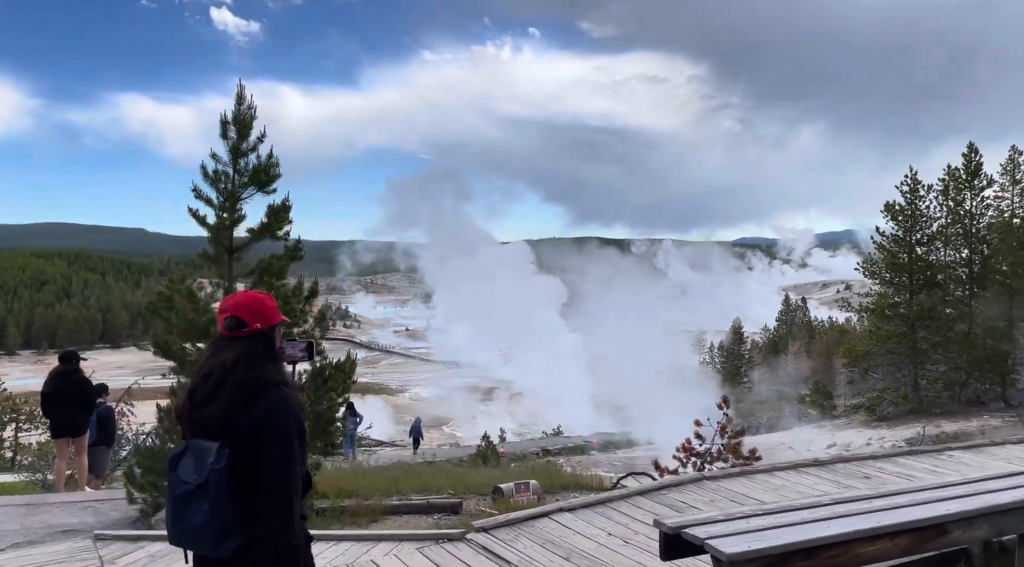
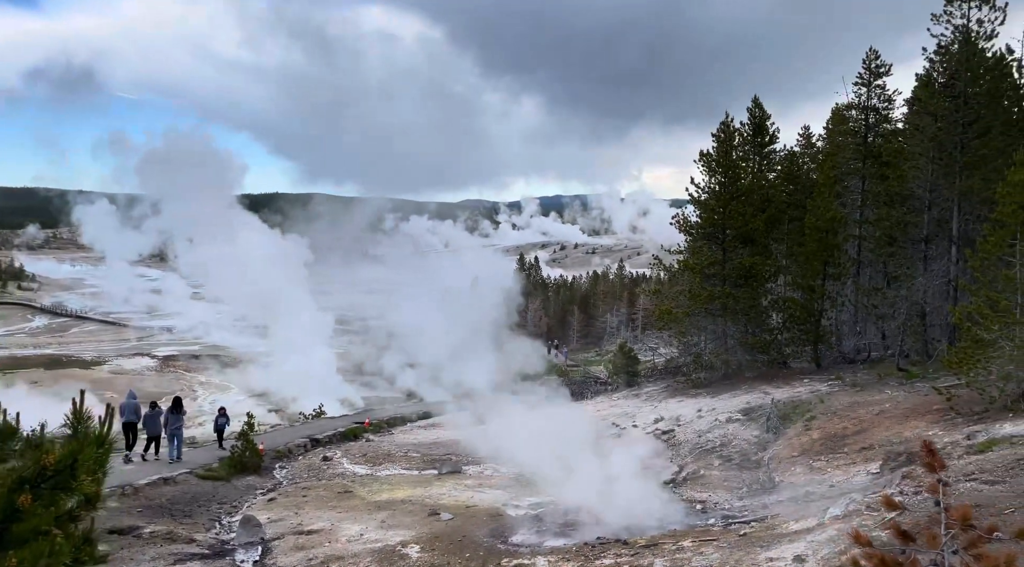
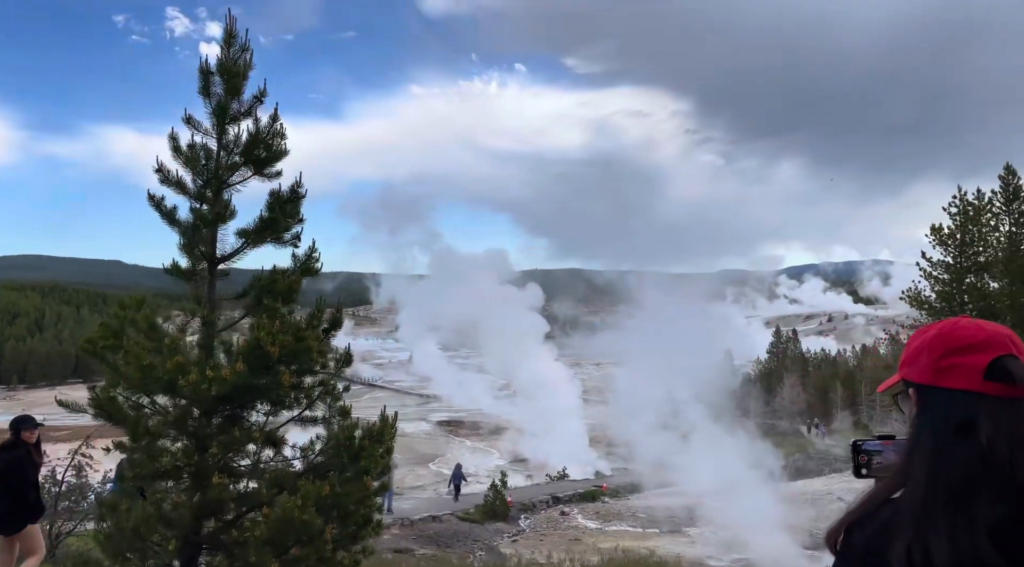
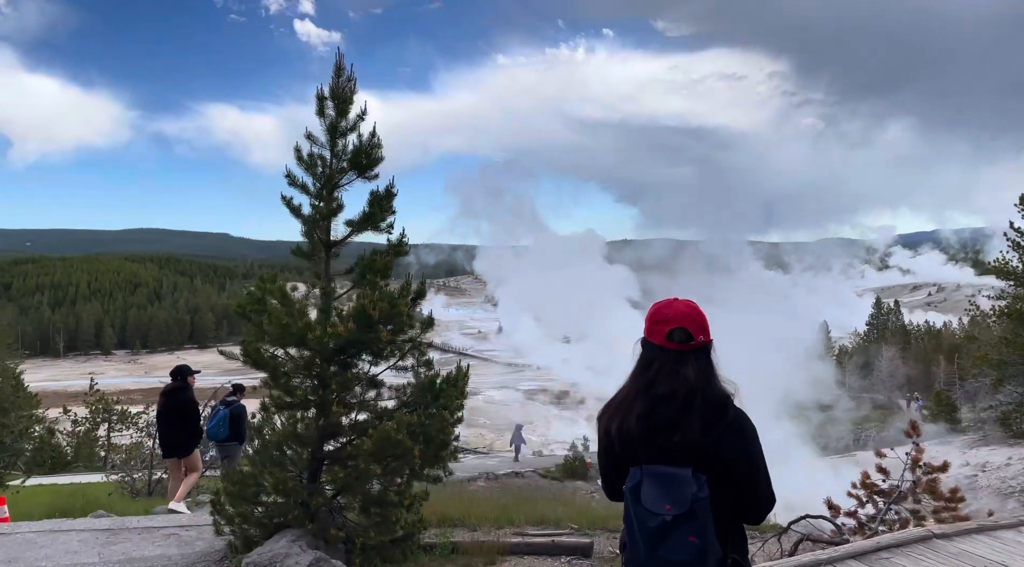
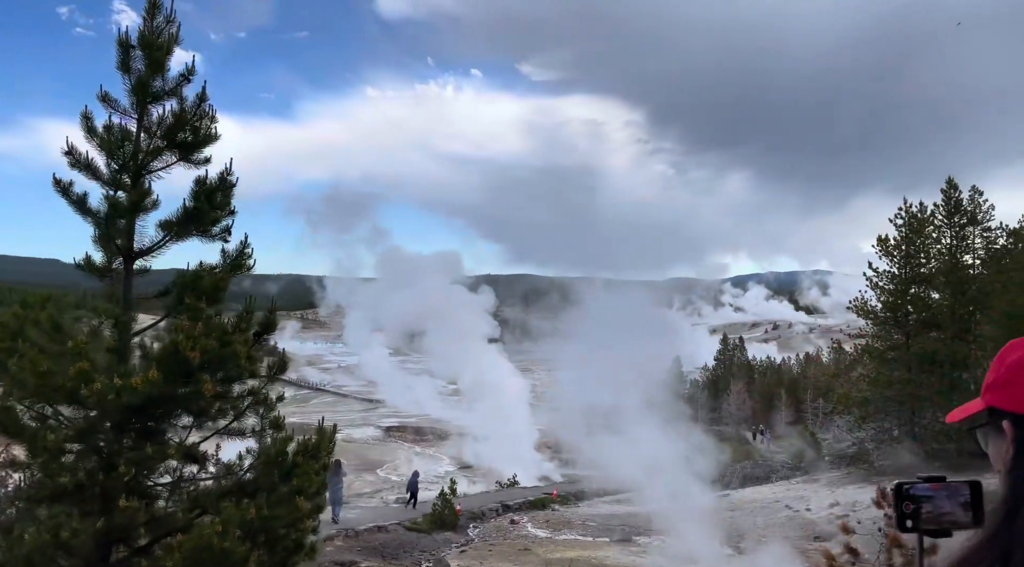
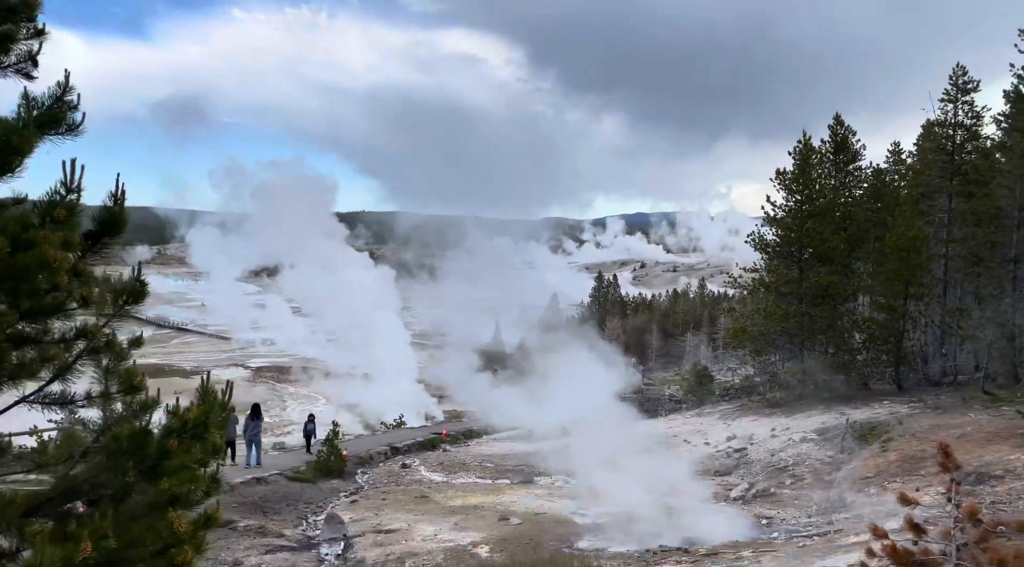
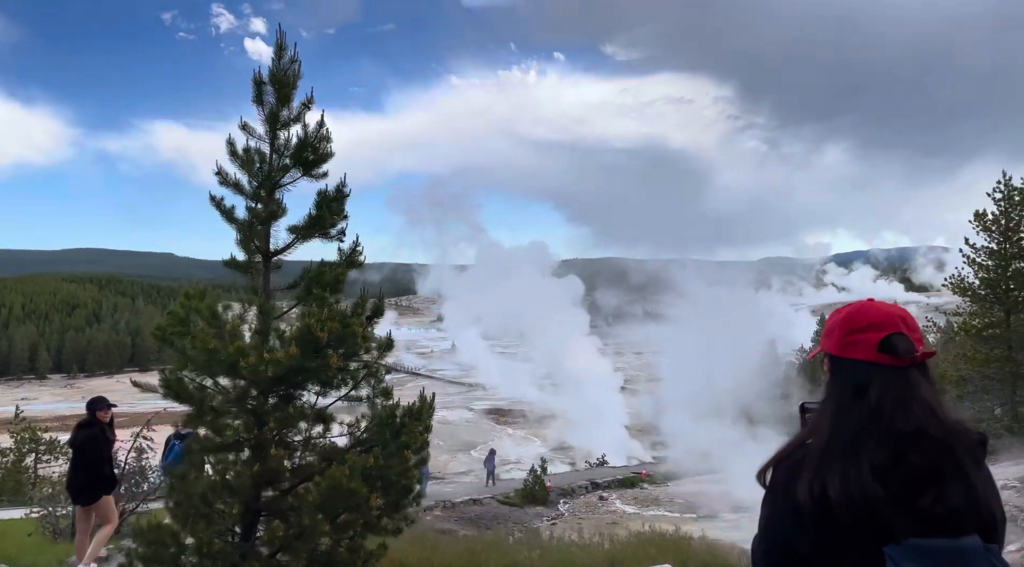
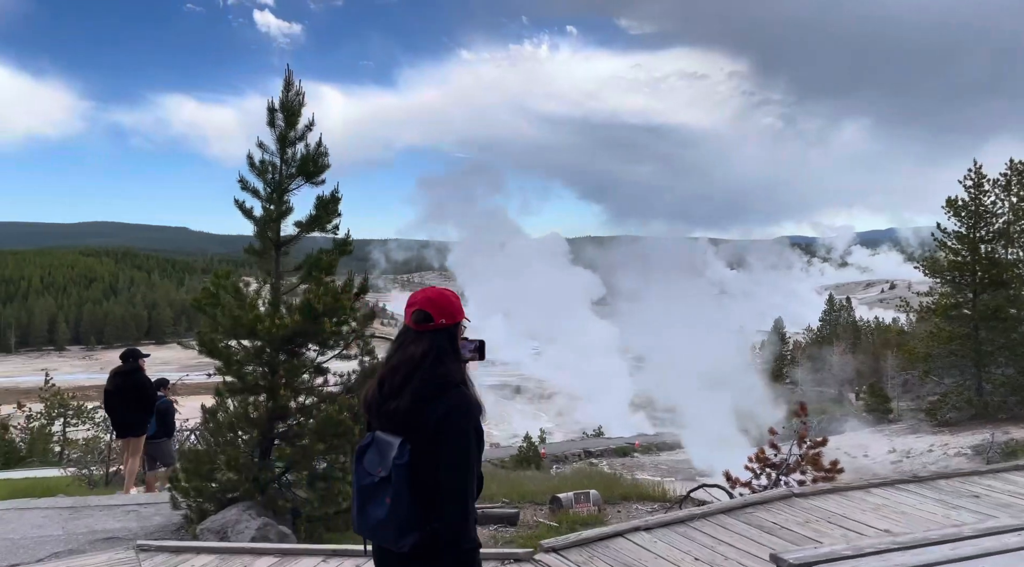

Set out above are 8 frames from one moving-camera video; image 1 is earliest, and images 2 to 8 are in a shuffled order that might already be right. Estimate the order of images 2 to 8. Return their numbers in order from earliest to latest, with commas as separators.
8, 4, 7, 3, 5, 6, 2
